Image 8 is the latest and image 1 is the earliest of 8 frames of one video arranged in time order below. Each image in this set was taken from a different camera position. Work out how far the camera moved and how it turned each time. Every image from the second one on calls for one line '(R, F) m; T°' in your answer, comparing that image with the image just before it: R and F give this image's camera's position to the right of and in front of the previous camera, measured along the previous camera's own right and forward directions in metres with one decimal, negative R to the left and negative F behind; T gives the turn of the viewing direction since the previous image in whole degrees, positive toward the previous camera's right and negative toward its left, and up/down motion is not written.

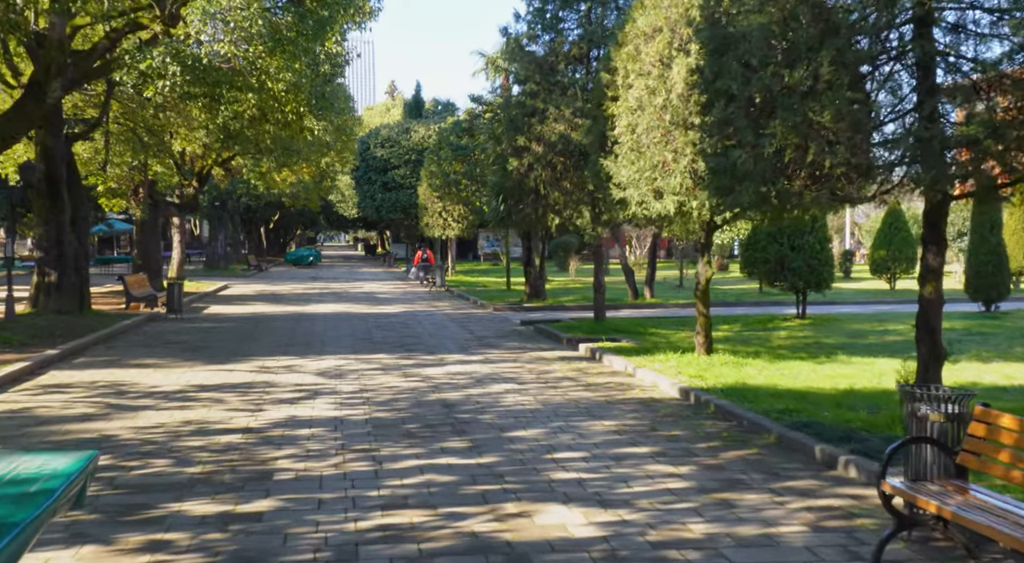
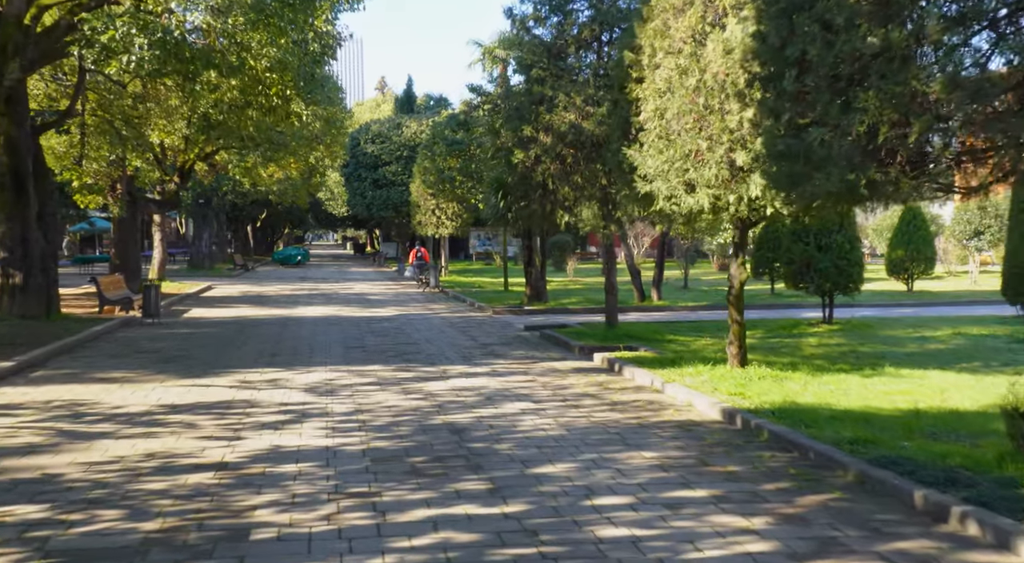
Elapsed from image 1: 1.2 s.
(-0.3, +1.7) m; +1°
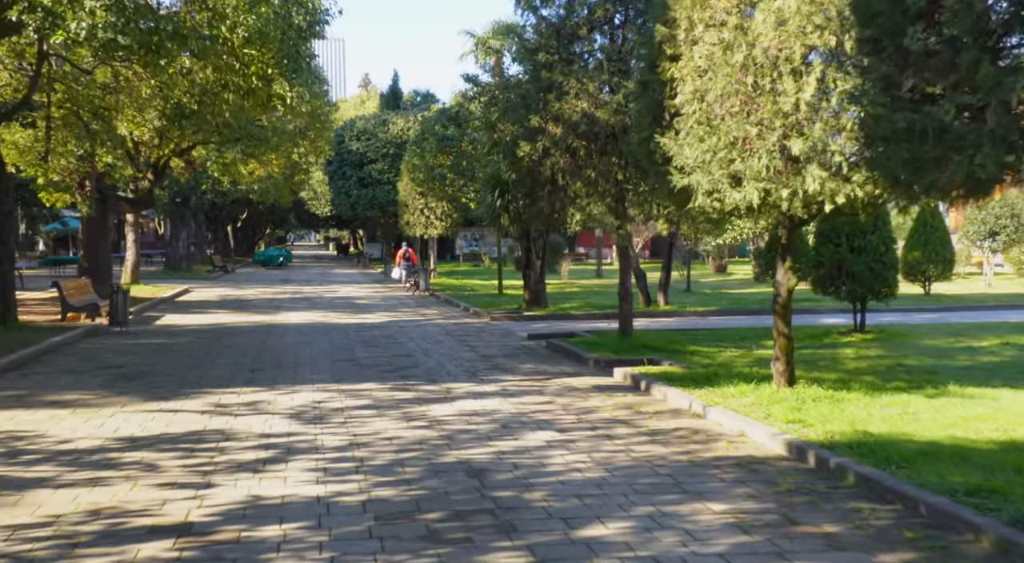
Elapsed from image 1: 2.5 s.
(-0.4, +1.8) m; +1°
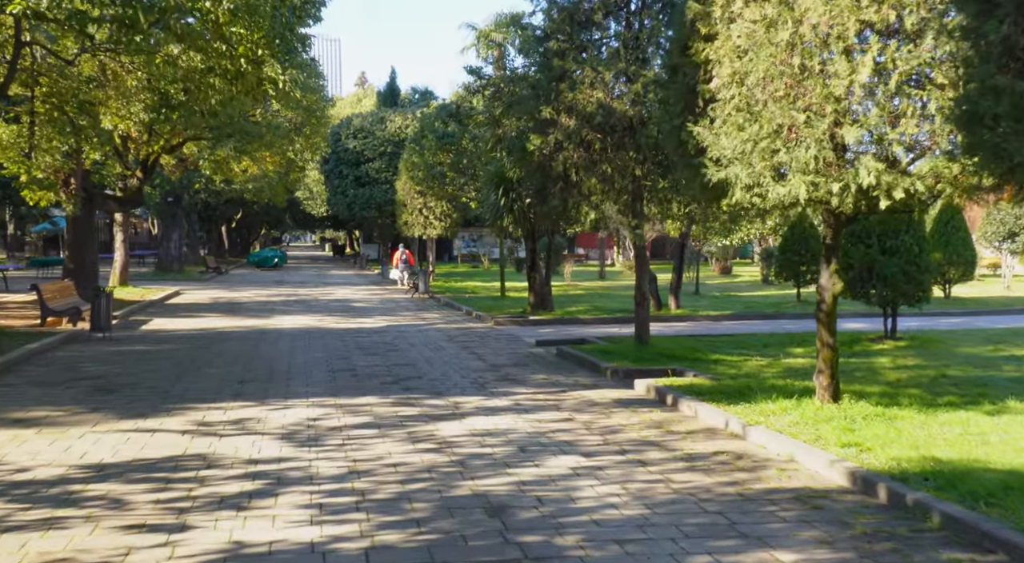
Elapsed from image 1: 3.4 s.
(-0.2, +1.2) m; 0°
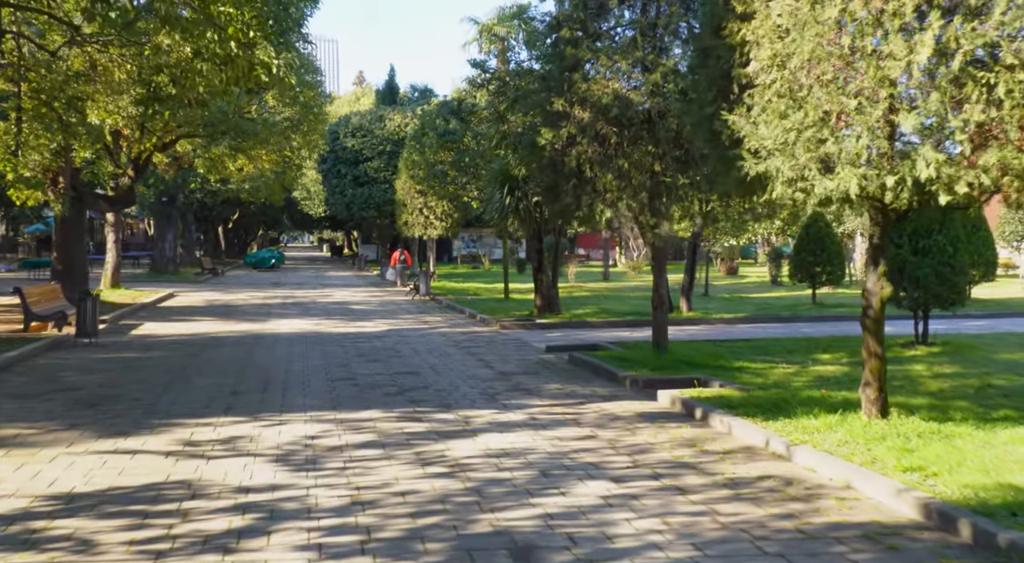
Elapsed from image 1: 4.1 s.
(-0.2, +1.0) m; 0°
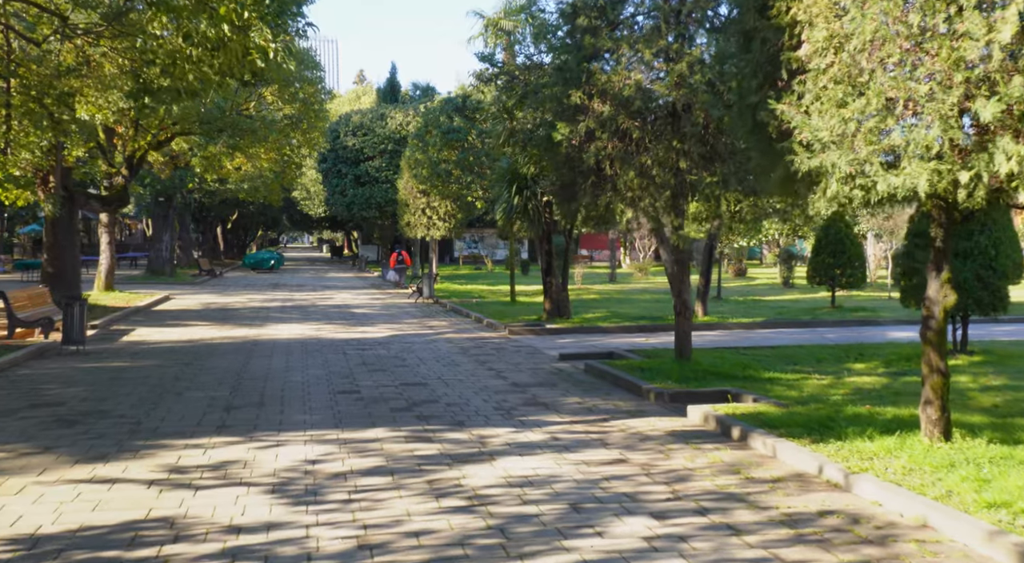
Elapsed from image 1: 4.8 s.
(-0.2, +1.0) m; 0°
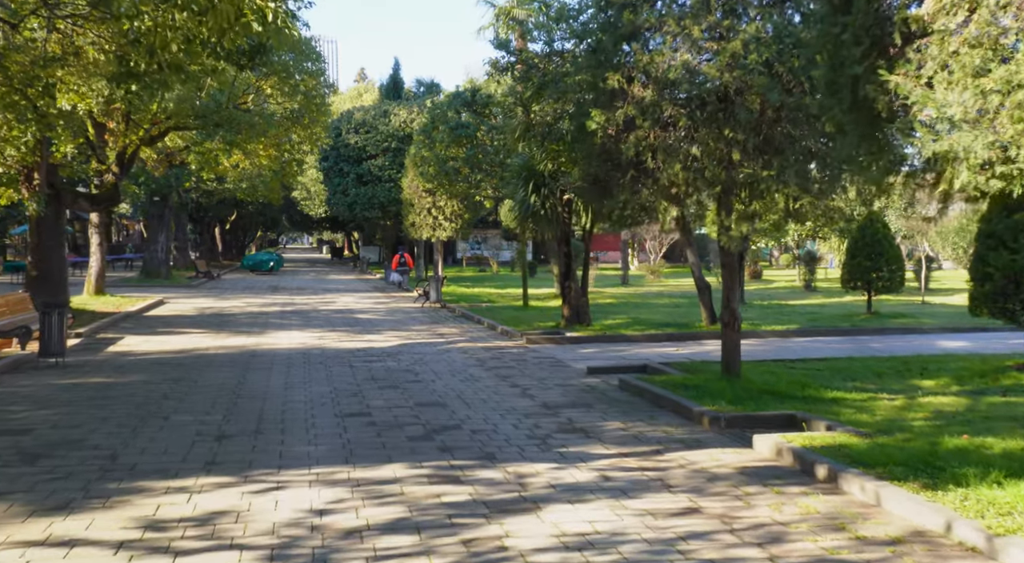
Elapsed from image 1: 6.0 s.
(-0.3, +1.7) m; 0°
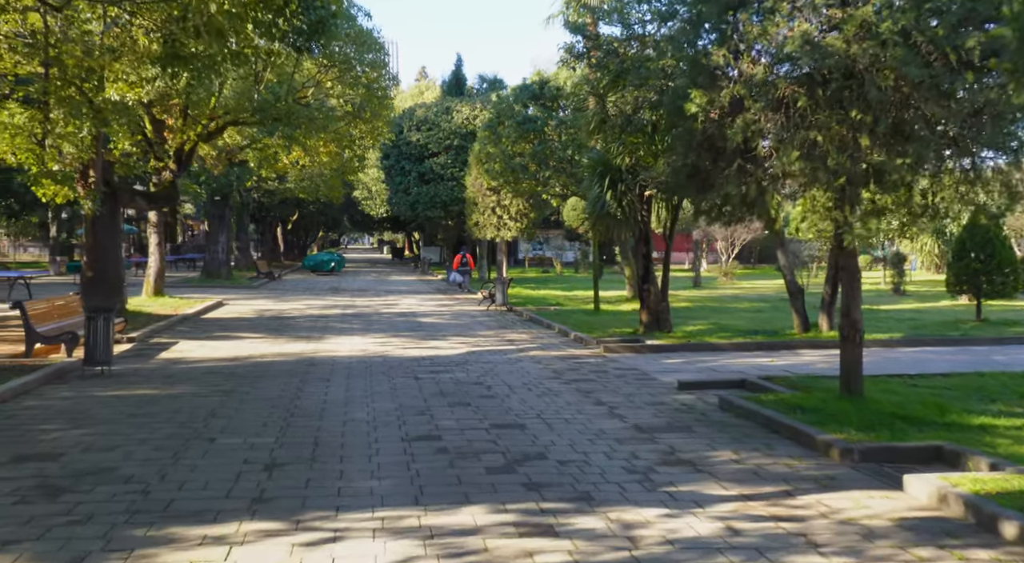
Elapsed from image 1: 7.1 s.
(-0.3, +1.6) m; -3°
